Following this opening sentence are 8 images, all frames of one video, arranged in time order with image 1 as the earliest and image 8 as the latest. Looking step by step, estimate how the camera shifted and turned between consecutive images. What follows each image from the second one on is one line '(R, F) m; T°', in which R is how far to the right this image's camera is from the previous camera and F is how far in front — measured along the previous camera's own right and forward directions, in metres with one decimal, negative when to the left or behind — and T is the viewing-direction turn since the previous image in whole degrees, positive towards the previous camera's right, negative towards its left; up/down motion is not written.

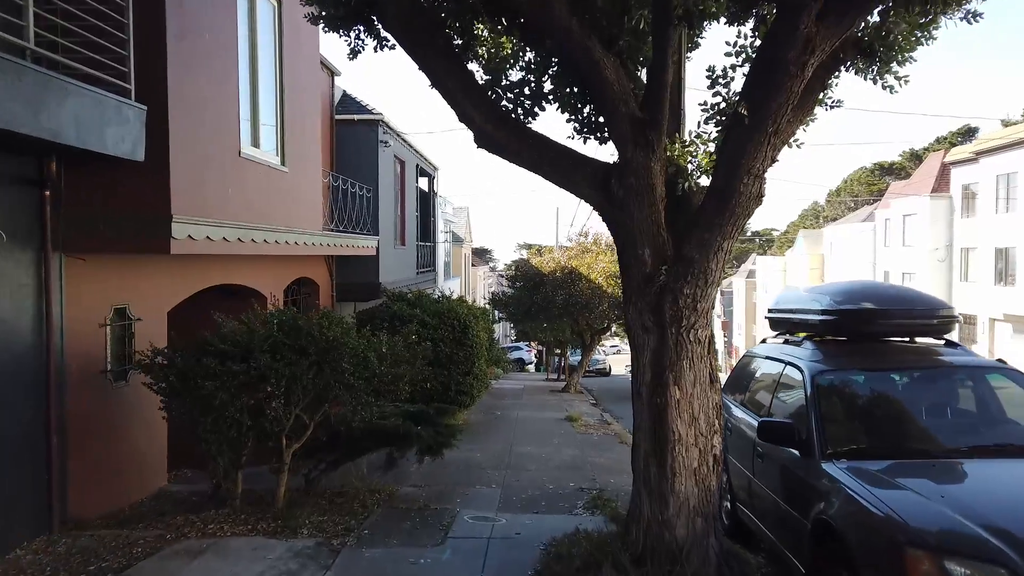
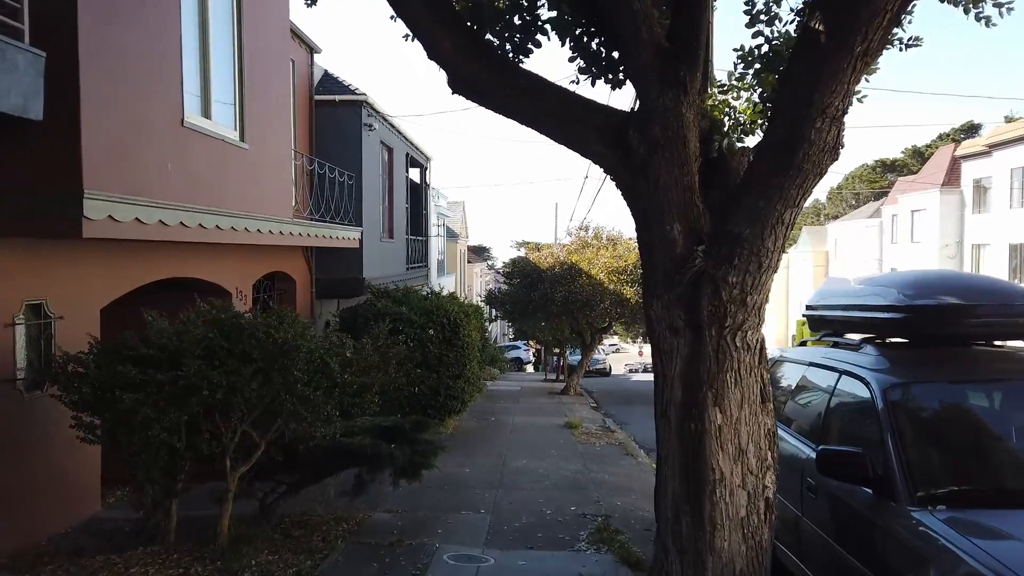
(+0.1, +1.1) m; 0°
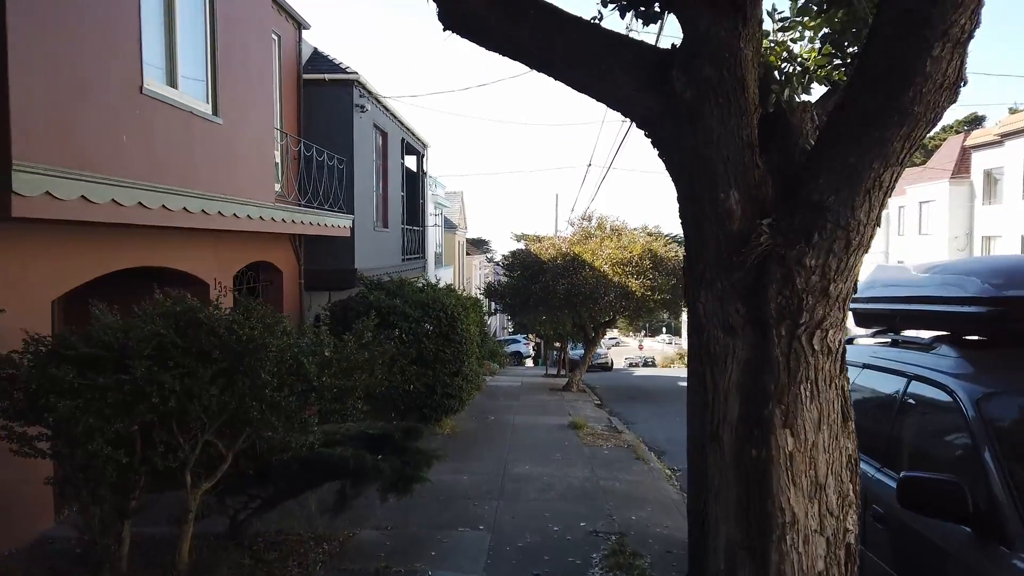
(0.0, +0.7) m; 0°
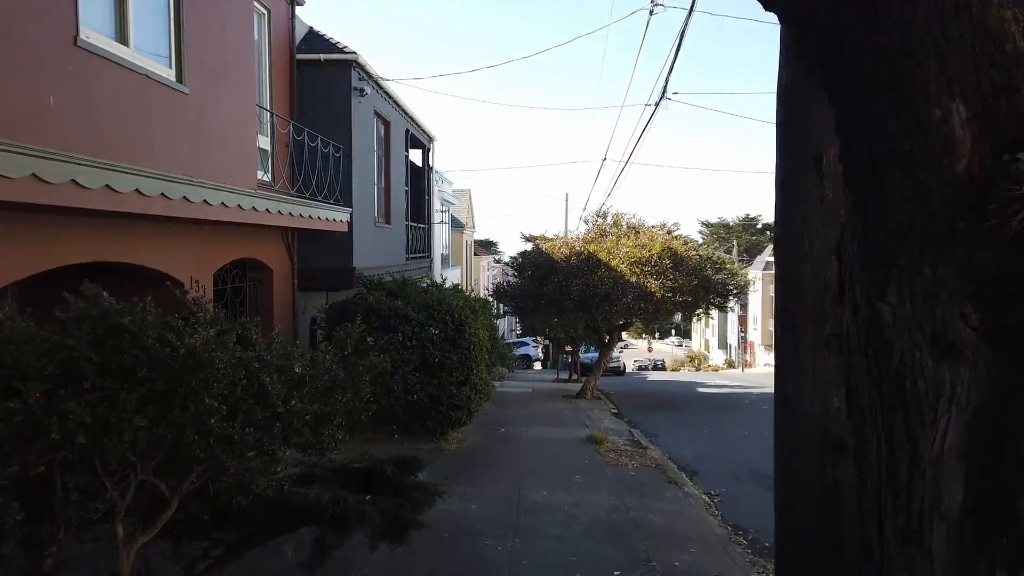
(-0.1, +1.1) m; -1°
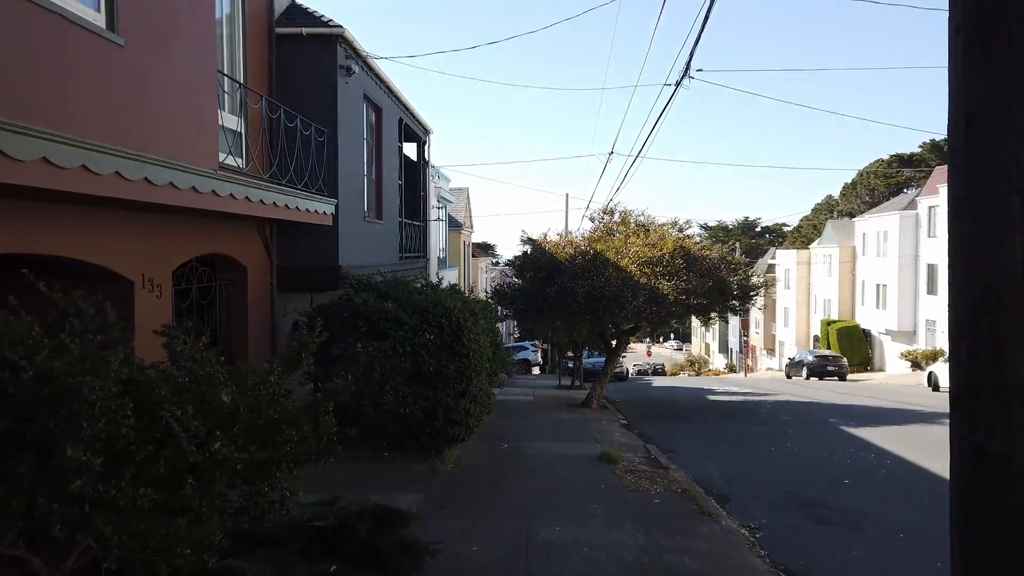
(-0.1, +1.1) m; 0°
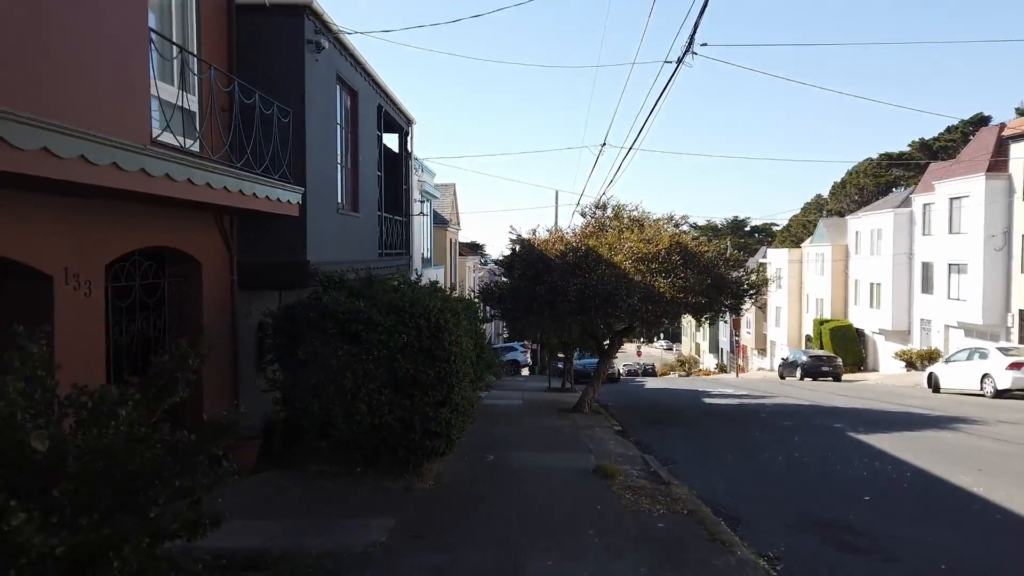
(0.0, +0.9) m; +1°
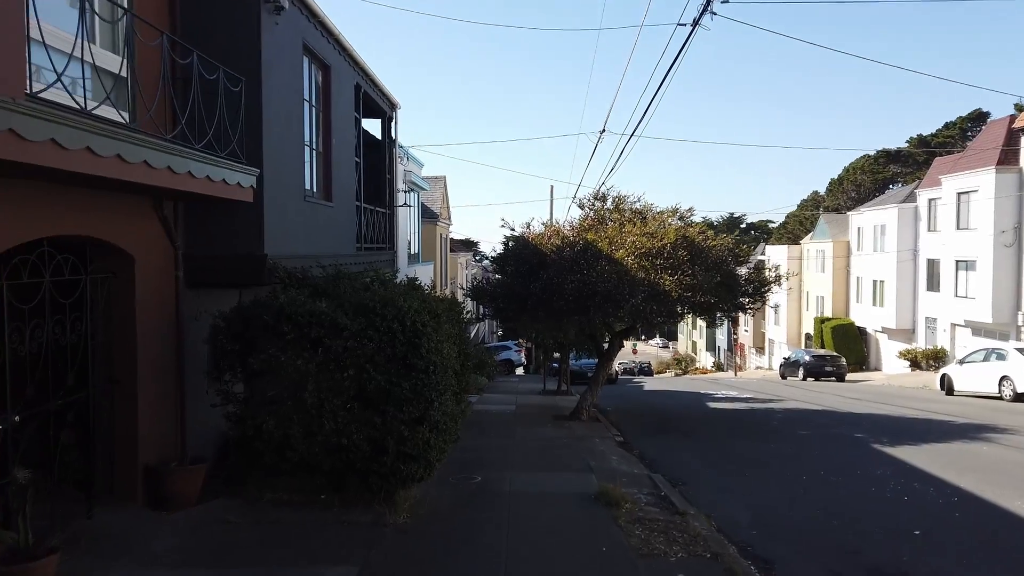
(+0.1, +1.2) m; 0°
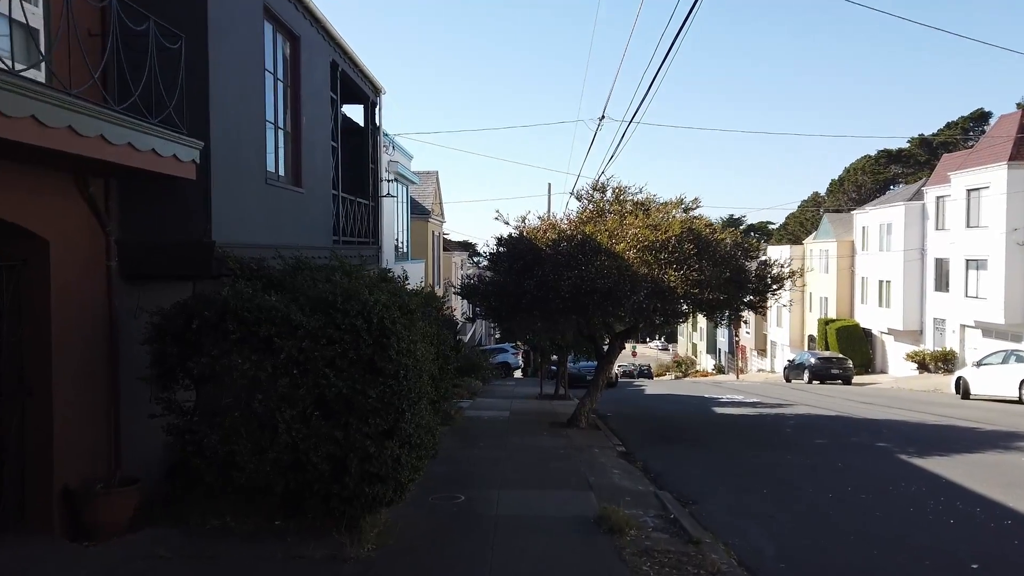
(+0.1, +1.0) m; 0°
